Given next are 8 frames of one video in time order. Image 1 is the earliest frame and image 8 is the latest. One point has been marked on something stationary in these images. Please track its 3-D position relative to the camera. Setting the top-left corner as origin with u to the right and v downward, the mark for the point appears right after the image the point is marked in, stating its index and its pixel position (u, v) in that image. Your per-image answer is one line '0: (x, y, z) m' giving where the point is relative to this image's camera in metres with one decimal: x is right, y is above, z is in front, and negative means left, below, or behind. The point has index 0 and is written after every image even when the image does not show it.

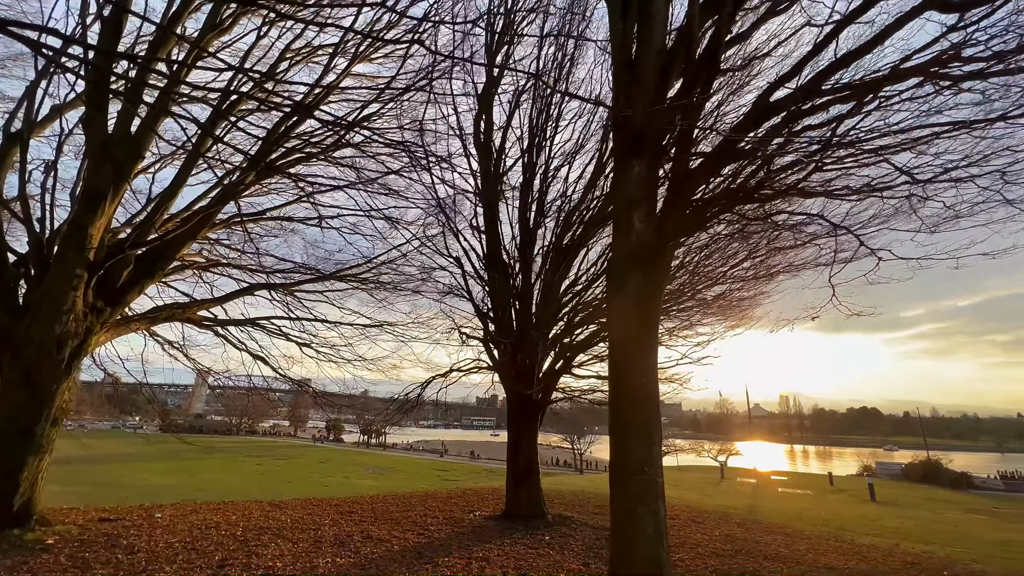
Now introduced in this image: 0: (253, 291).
0: (-7.2, -0.1, +12.3) m
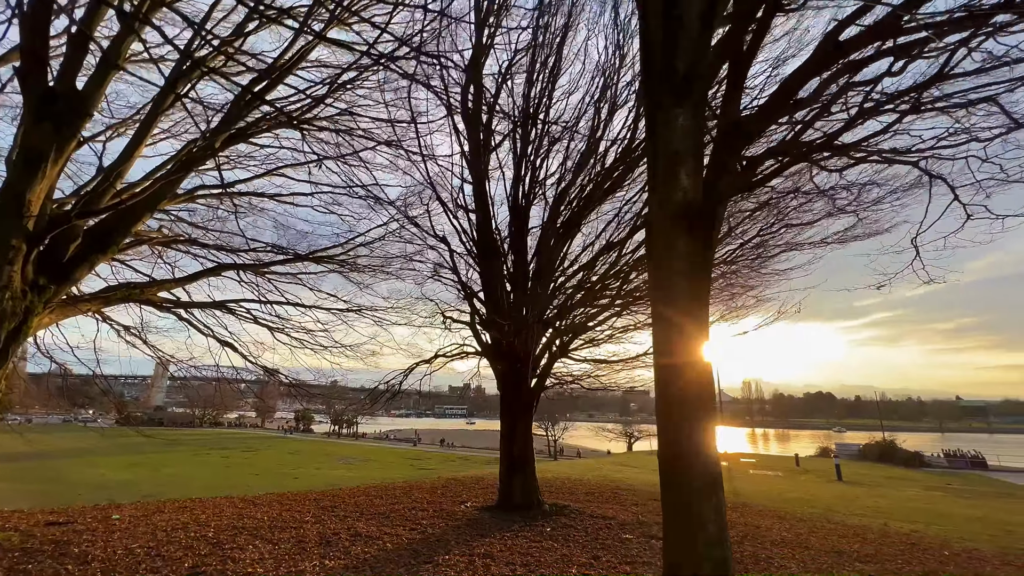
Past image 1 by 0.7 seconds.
0: (-7.5, +0.4, +11.4) m
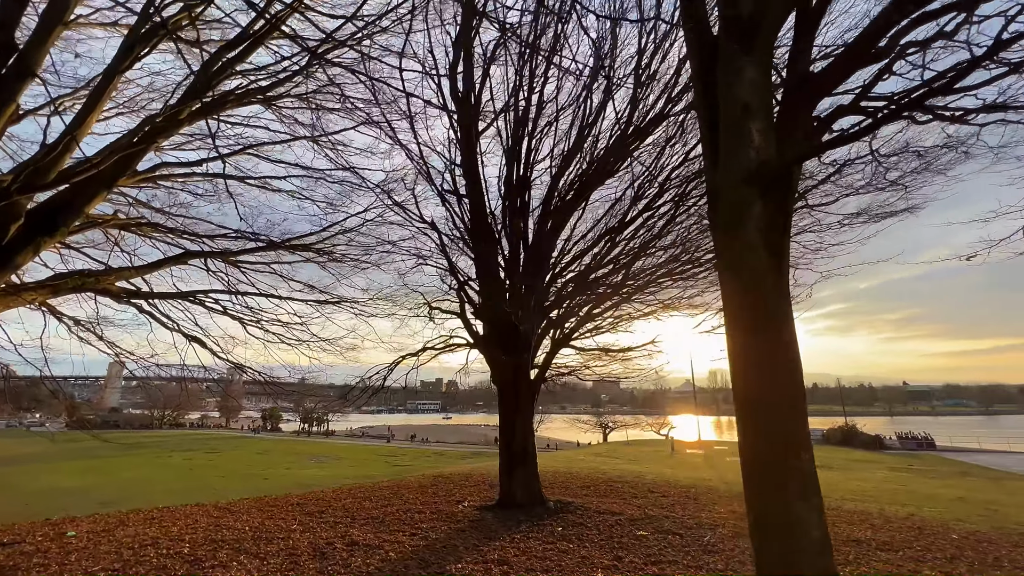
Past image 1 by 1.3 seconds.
0: (-7.6, +0.6, +10.4) m
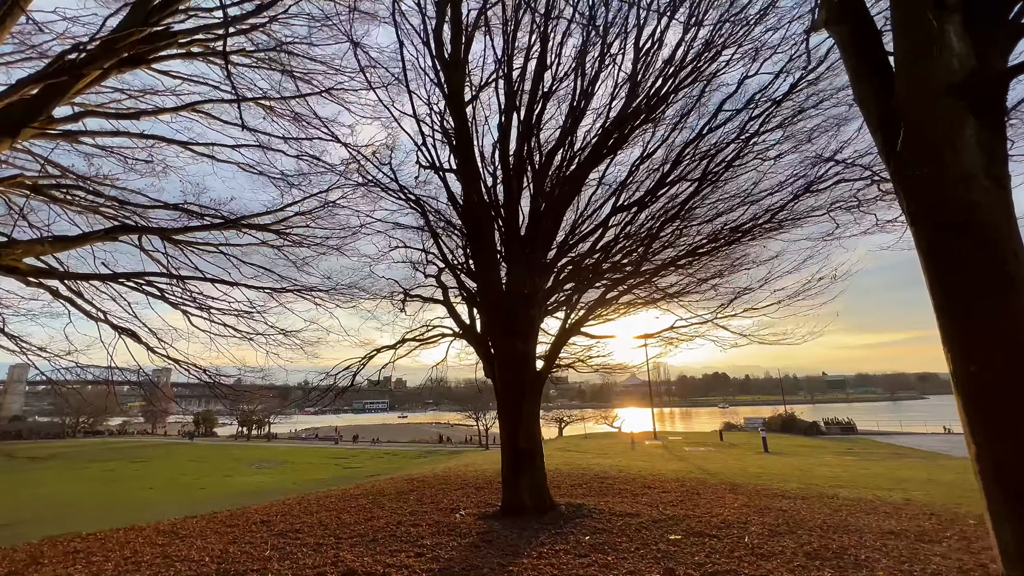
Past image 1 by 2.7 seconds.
0: (-7.8, +1.0, +8.7) m
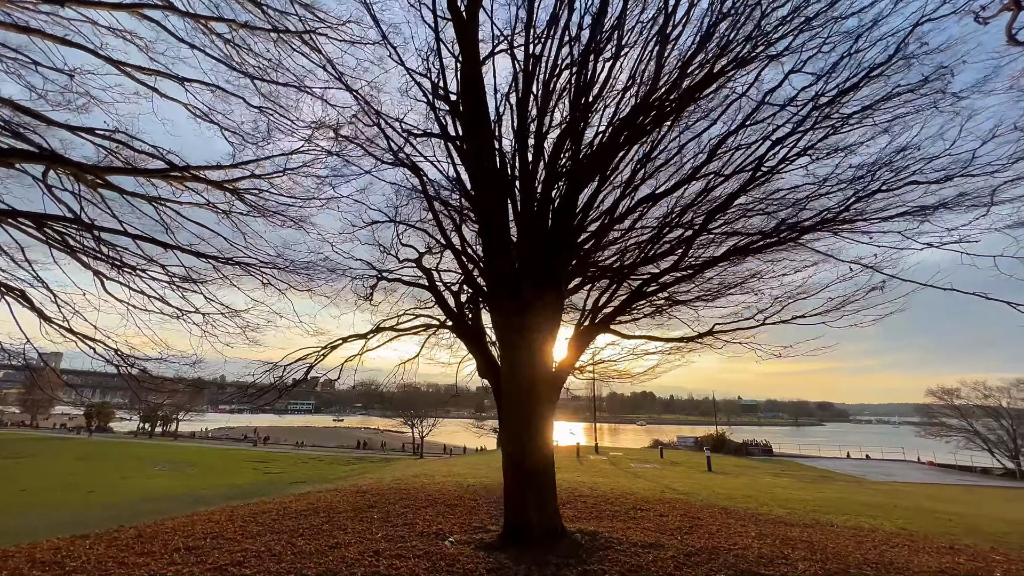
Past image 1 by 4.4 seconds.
0: (-7.5, +1.8, +6.6) m
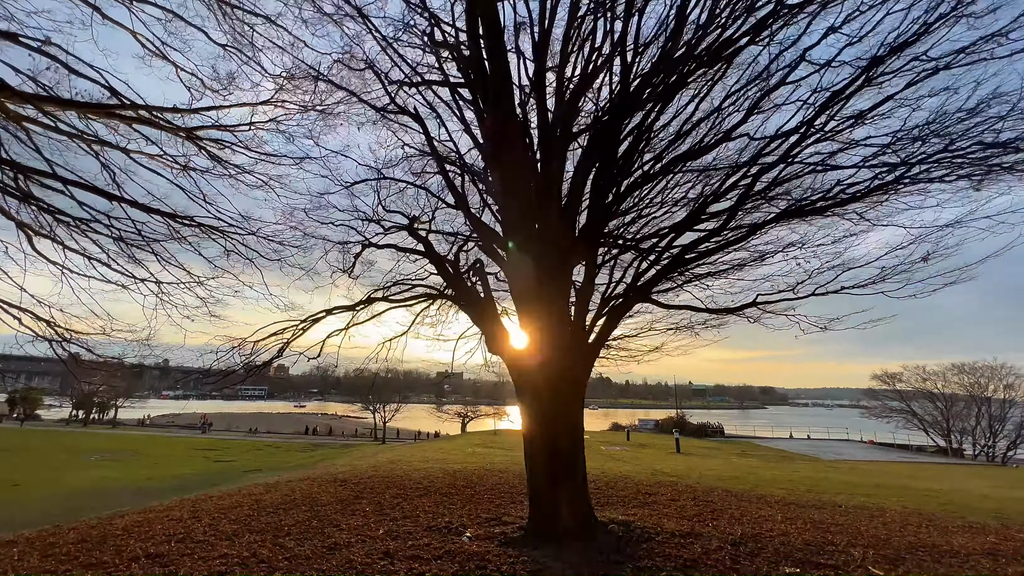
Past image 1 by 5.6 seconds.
0: (-7.1, +2.5, +5.1) m
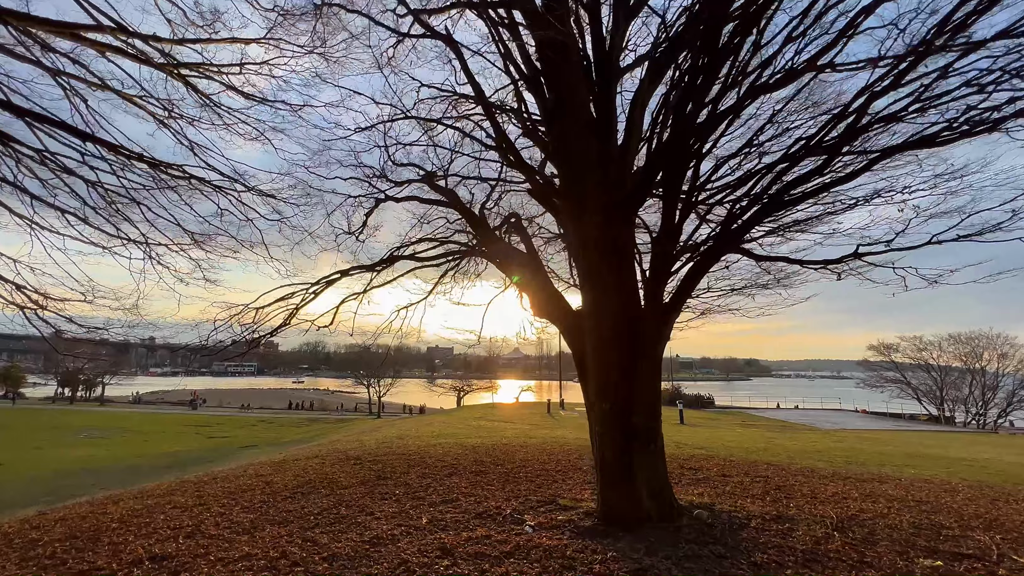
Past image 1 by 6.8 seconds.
0: (-6.4, +2.9, +3.9) m
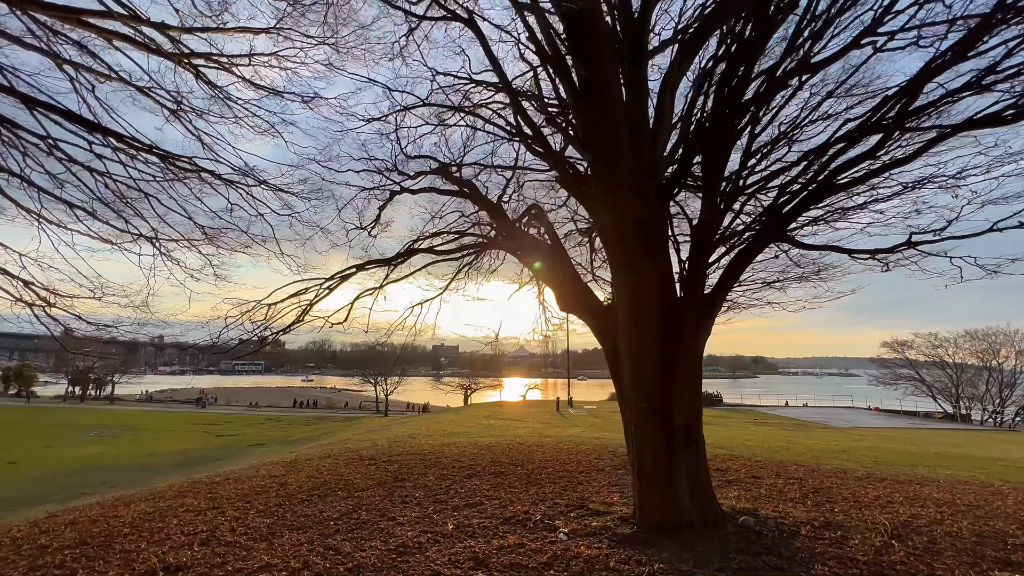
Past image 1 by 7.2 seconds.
0: (-6.1, +3.0, +3.7) m
